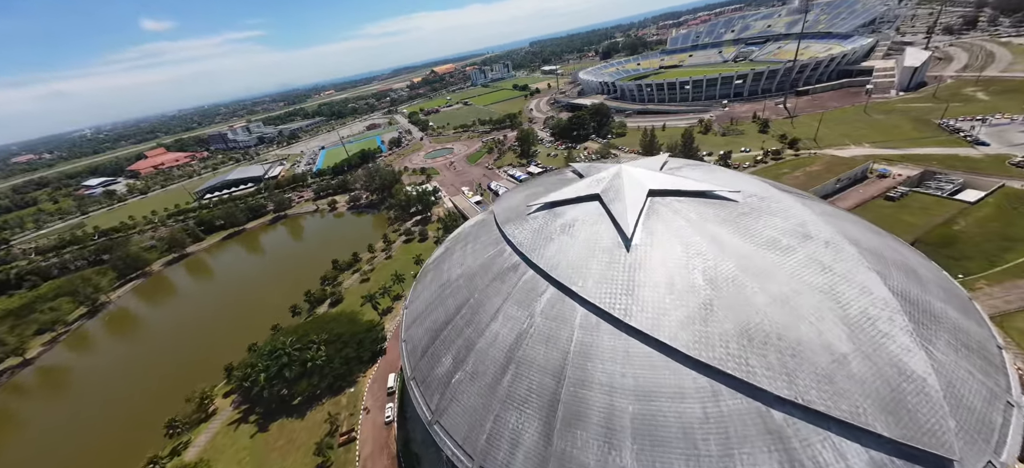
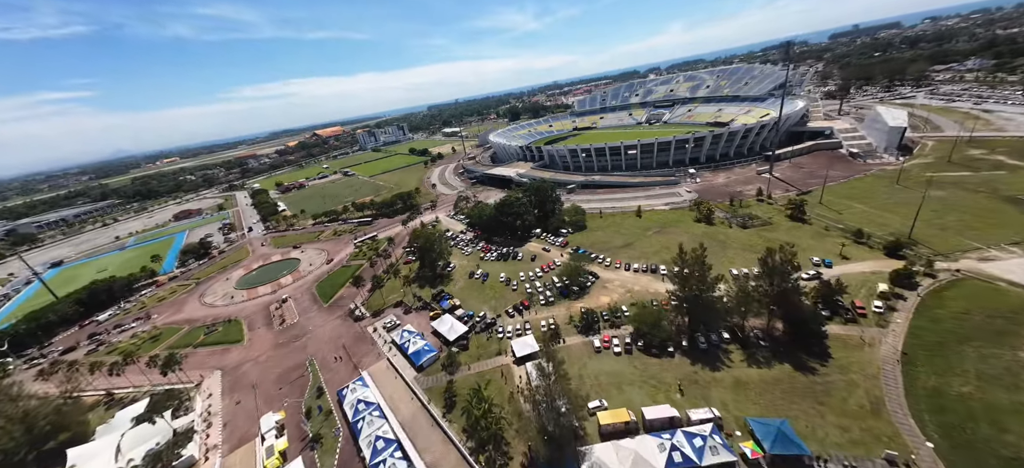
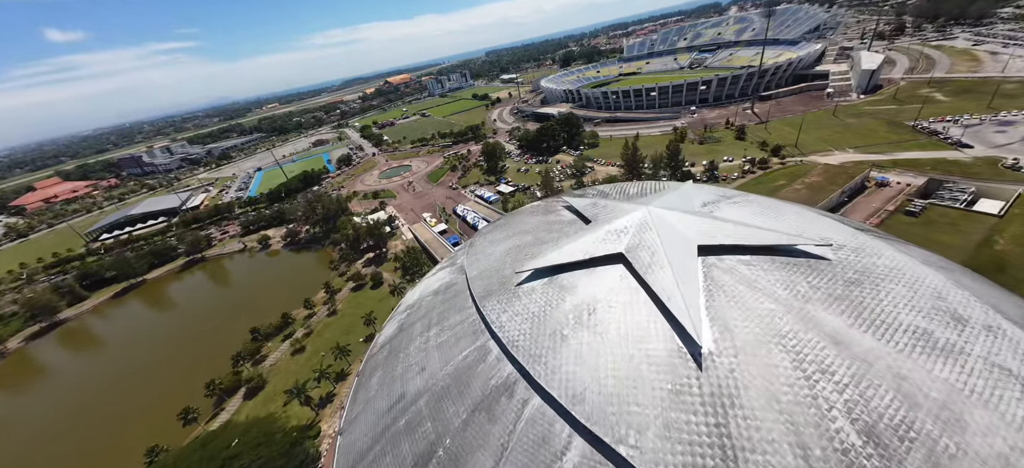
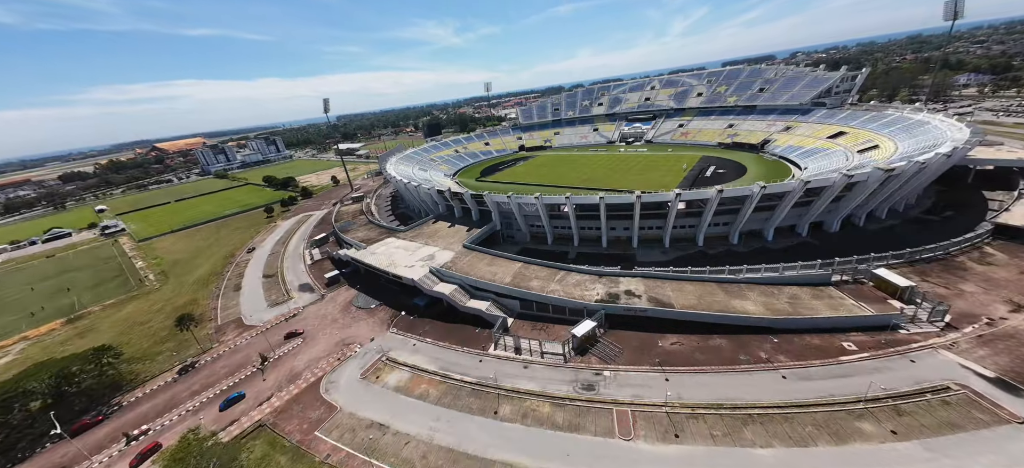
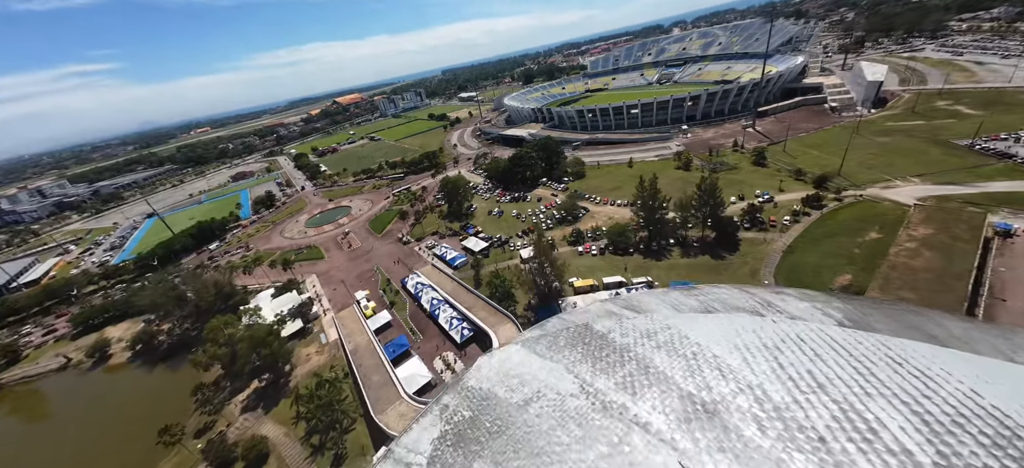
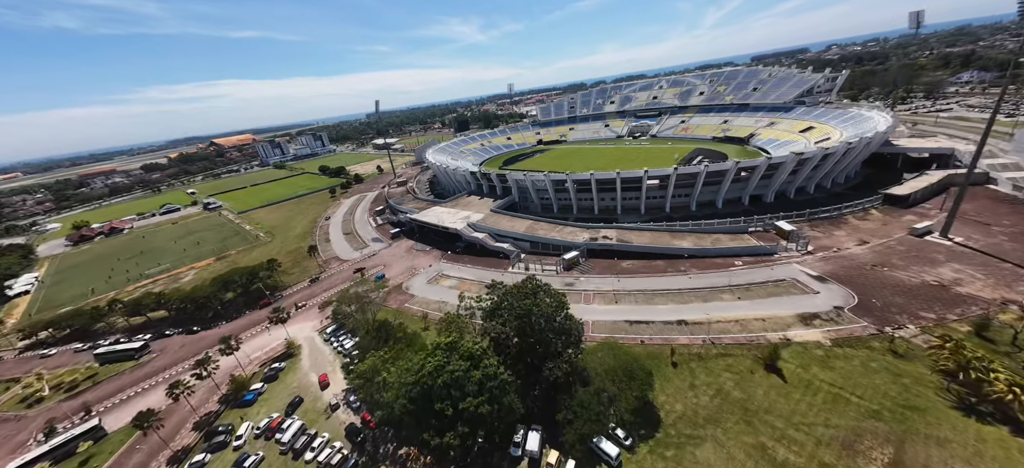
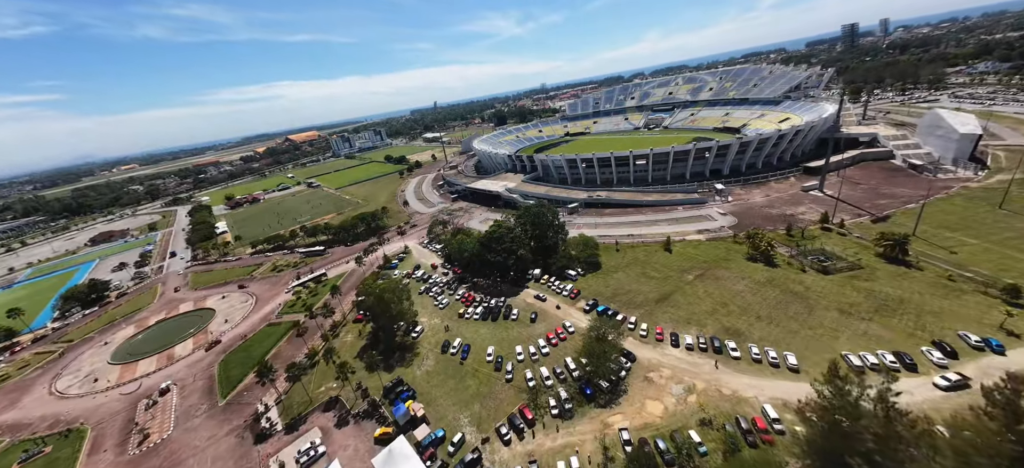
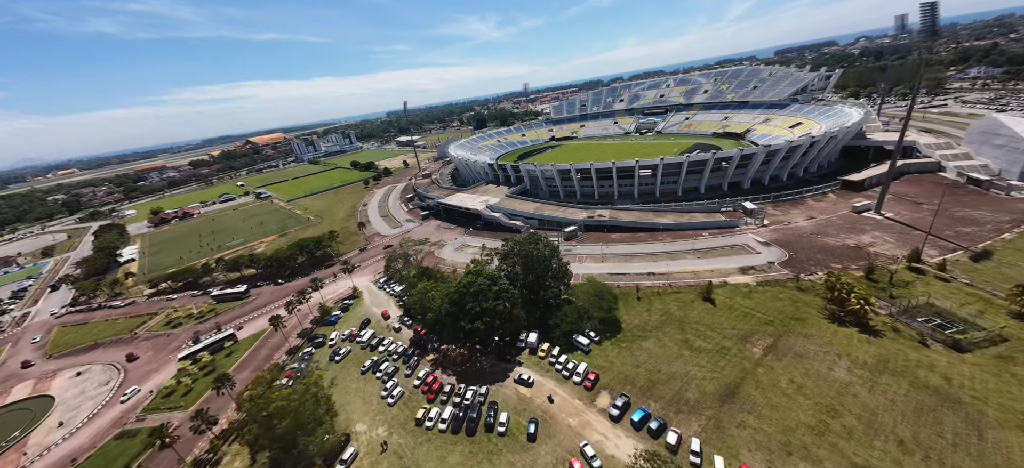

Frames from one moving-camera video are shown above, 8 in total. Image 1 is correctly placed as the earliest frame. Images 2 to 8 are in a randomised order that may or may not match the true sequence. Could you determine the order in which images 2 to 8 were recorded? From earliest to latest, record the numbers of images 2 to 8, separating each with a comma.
3, 5, 2, 7, 8, 6, 4
